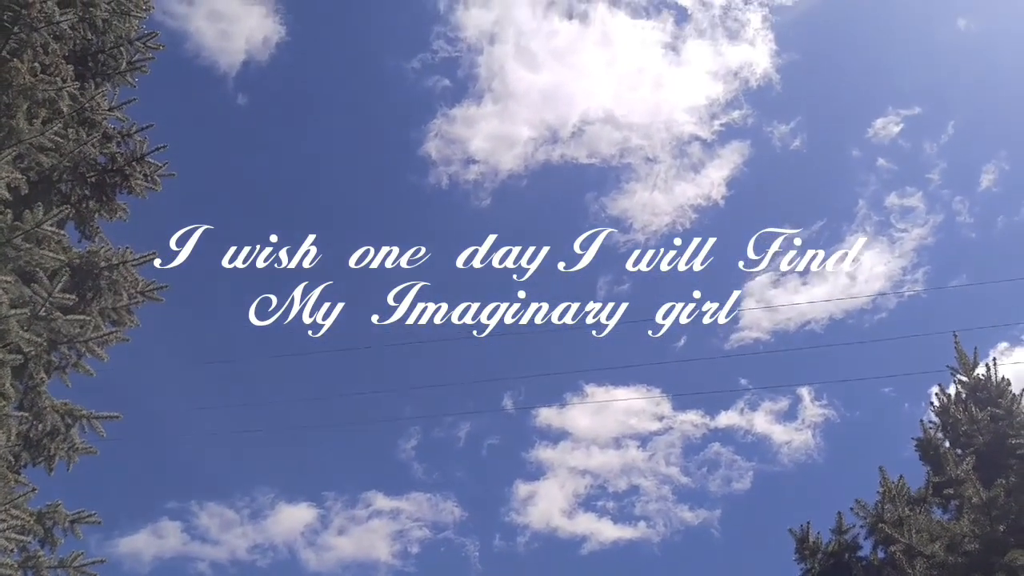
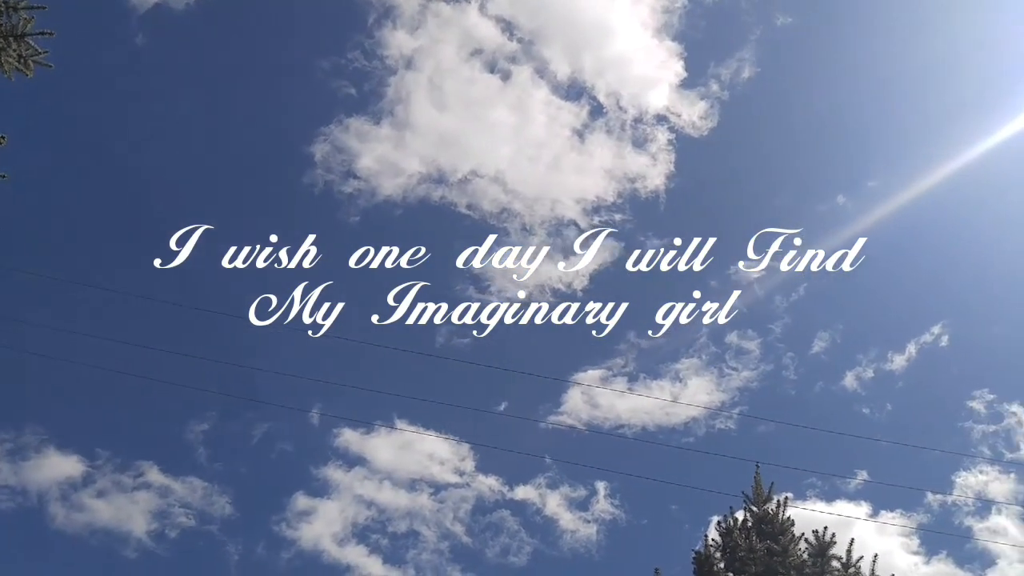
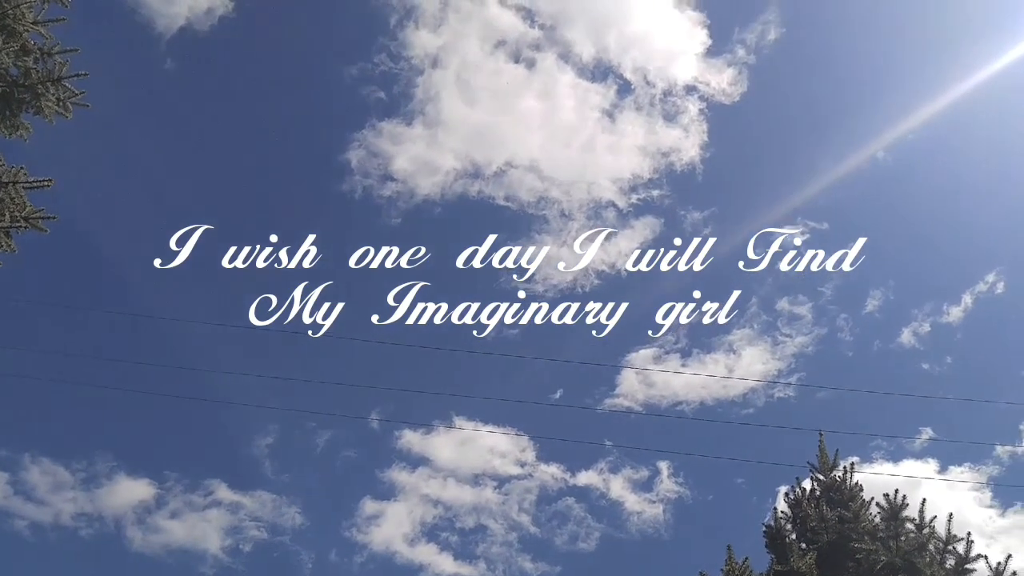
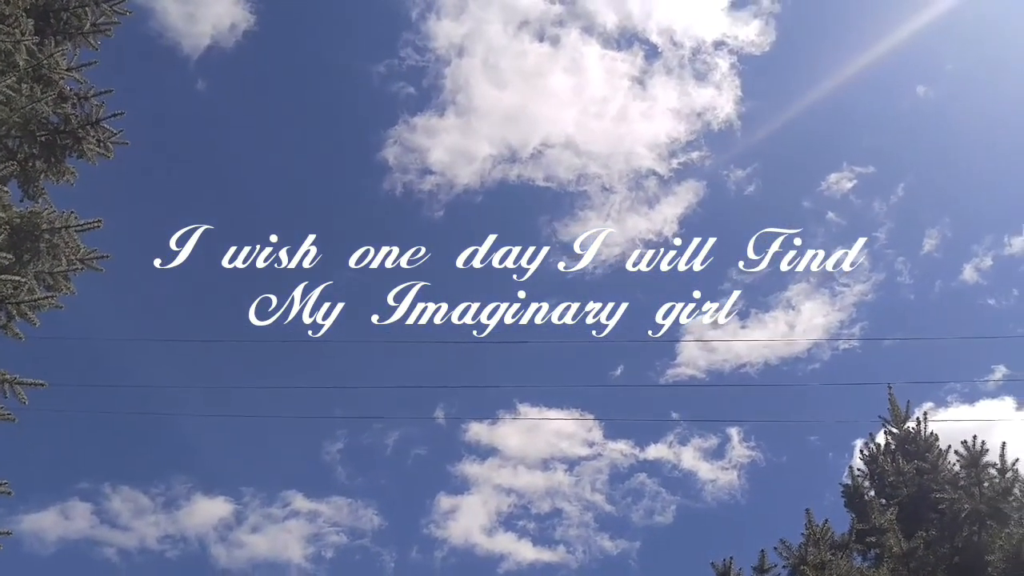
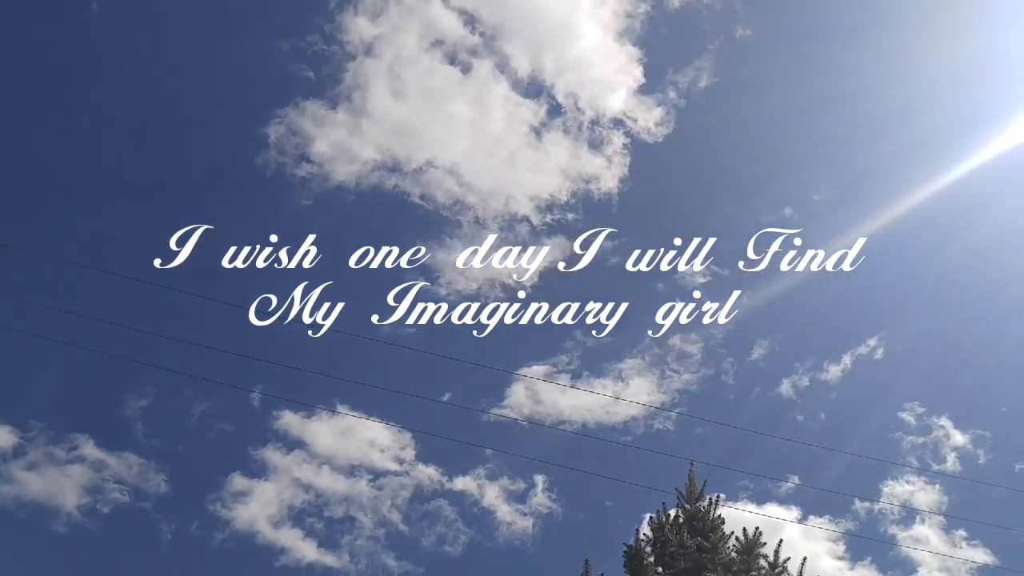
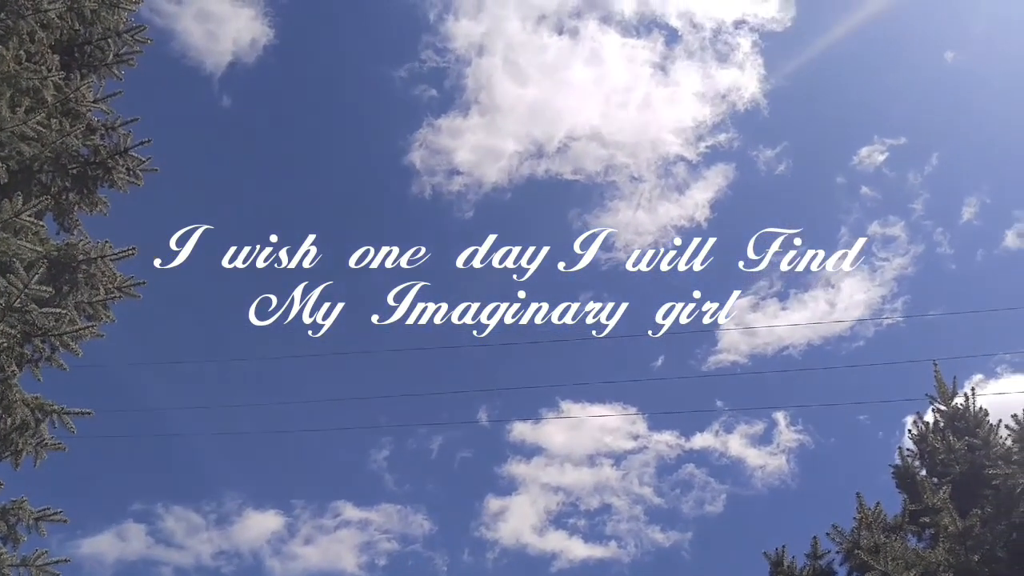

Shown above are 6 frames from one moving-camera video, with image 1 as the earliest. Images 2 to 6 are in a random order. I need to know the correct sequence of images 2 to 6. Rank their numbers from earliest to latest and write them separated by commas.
6, 4, 3, 2, 5
